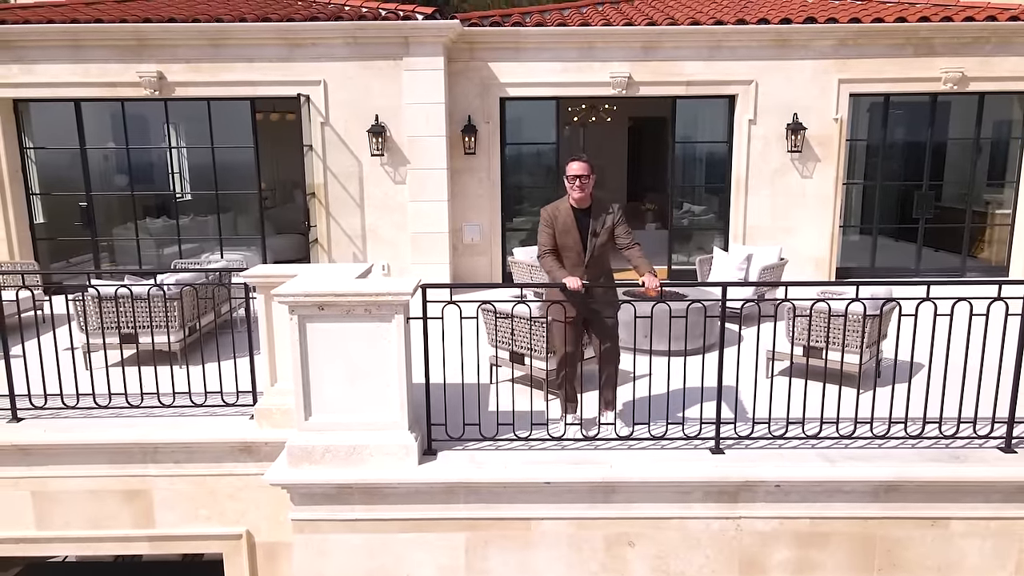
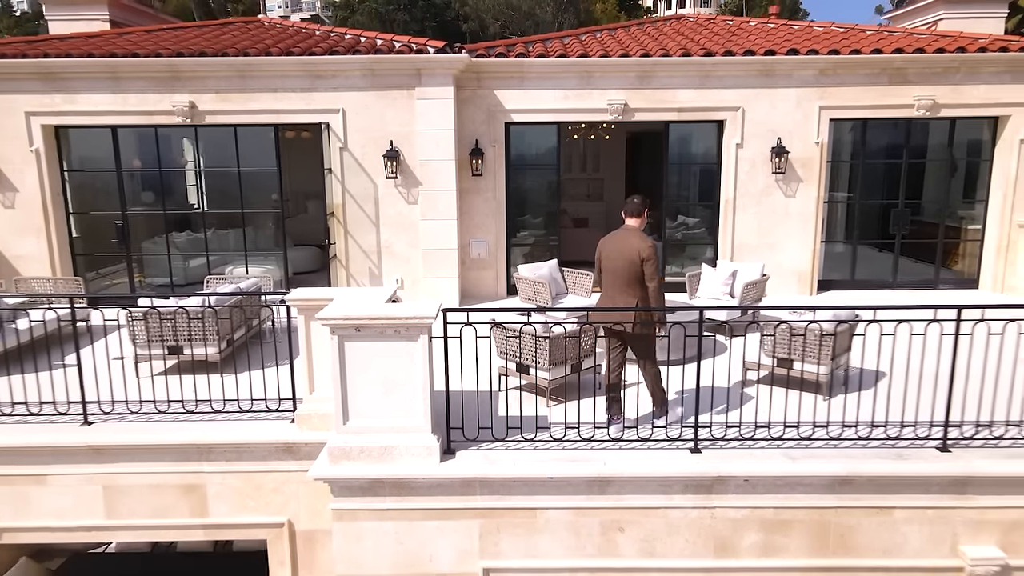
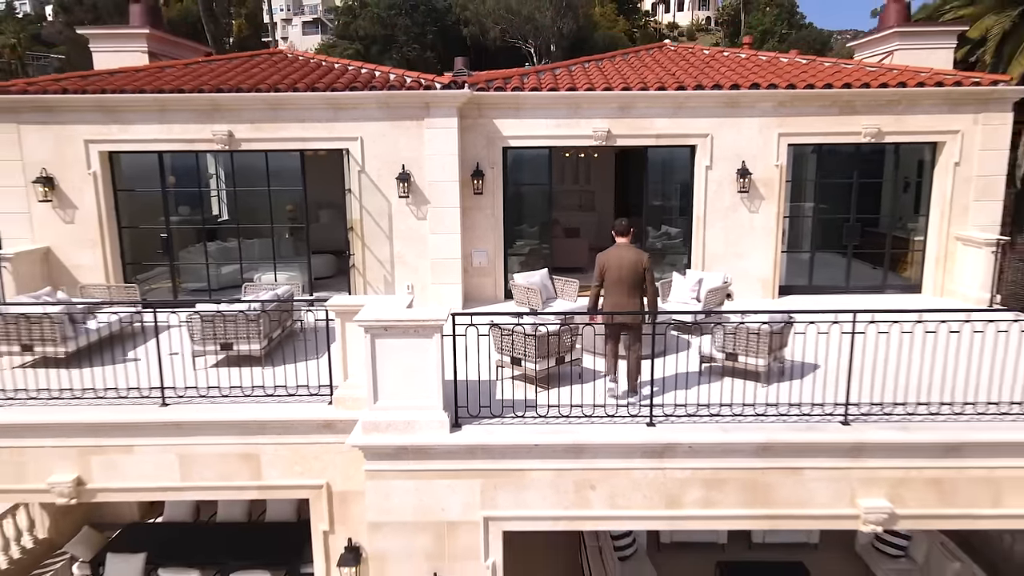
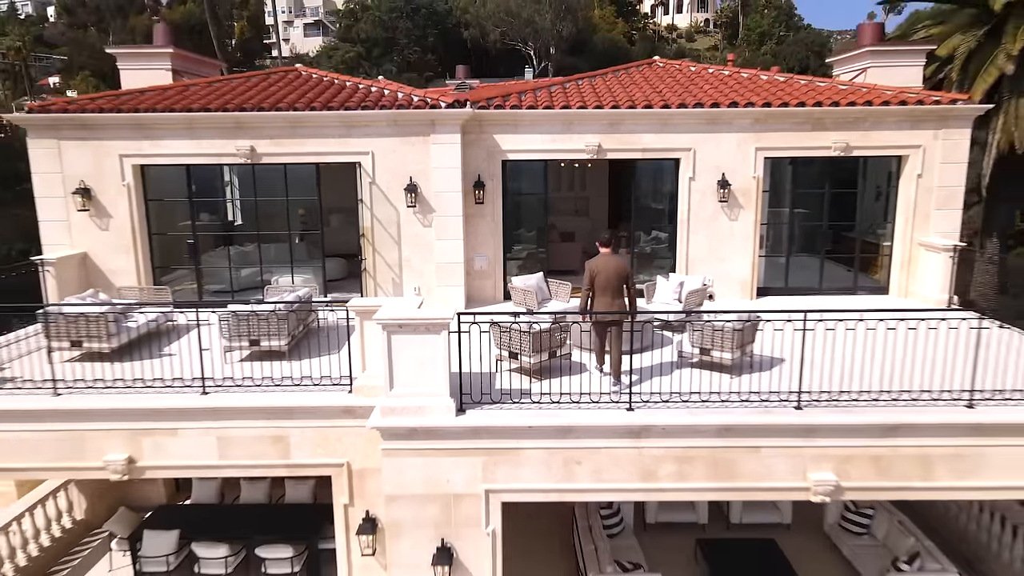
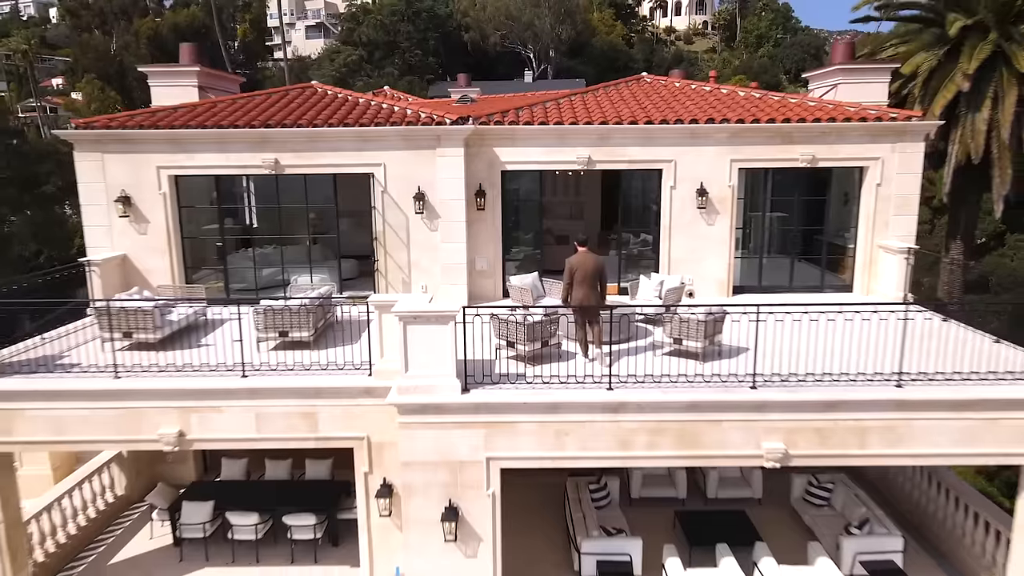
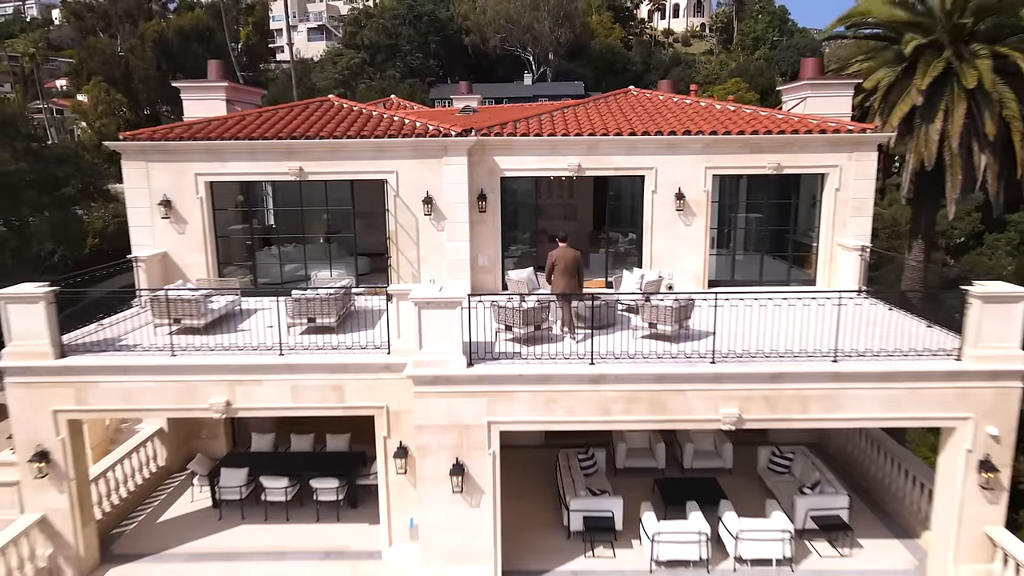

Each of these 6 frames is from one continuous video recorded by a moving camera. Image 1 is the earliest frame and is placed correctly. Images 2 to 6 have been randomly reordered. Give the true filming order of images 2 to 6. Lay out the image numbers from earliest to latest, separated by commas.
2, 3, 4, 5, 6
